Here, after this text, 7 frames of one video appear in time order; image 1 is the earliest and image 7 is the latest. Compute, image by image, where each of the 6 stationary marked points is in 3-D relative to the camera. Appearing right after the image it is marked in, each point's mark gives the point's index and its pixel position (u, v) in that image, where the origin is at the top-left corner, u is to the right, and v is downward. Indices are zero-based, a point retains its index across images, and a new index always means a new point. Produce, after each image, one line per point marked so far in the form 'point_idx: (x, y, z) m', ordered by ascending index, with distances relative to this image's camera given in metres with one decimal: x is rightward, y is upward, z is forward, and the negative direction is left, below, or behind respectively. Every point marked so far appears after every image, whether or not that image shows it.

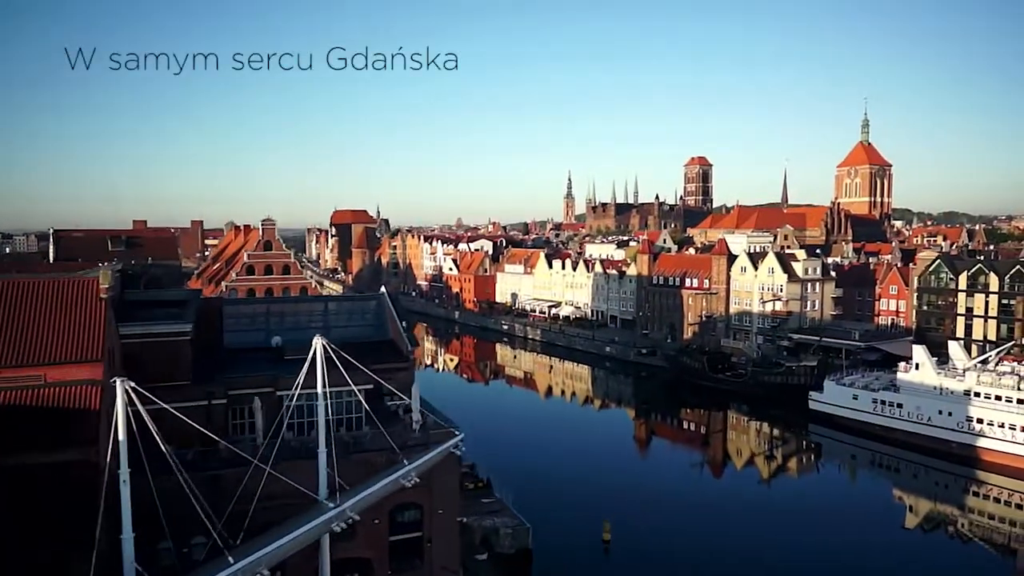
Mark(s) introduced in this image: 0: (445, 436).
0: (-1.2, -2.6, +13.8) m
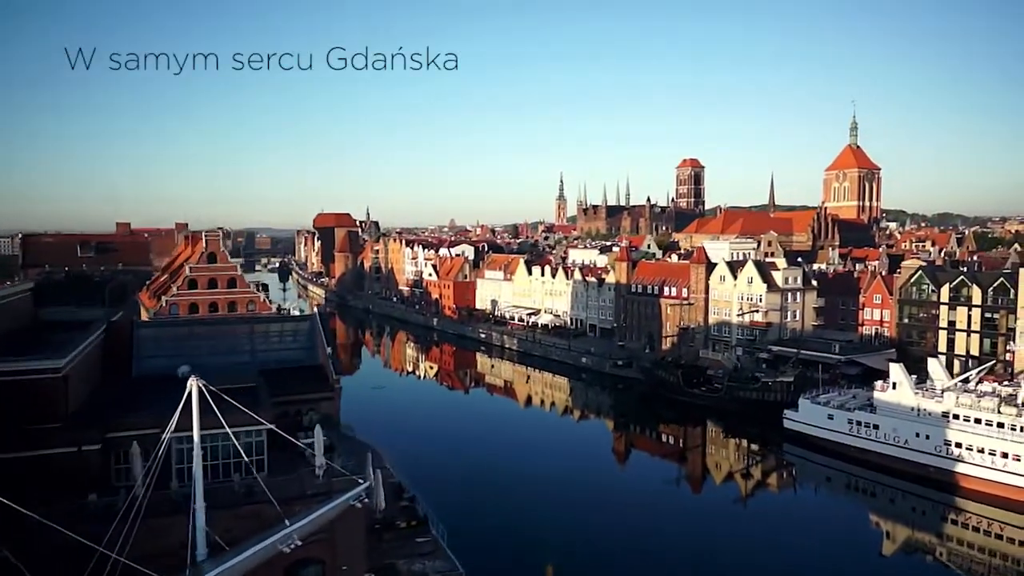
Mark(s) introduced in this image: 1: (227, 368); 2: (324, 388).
0: (-2.5, -3.1, +12.5) m
1: (-6.3, -1.8, +17.5) m
2: (-3.9, -2.1, +16.5) m
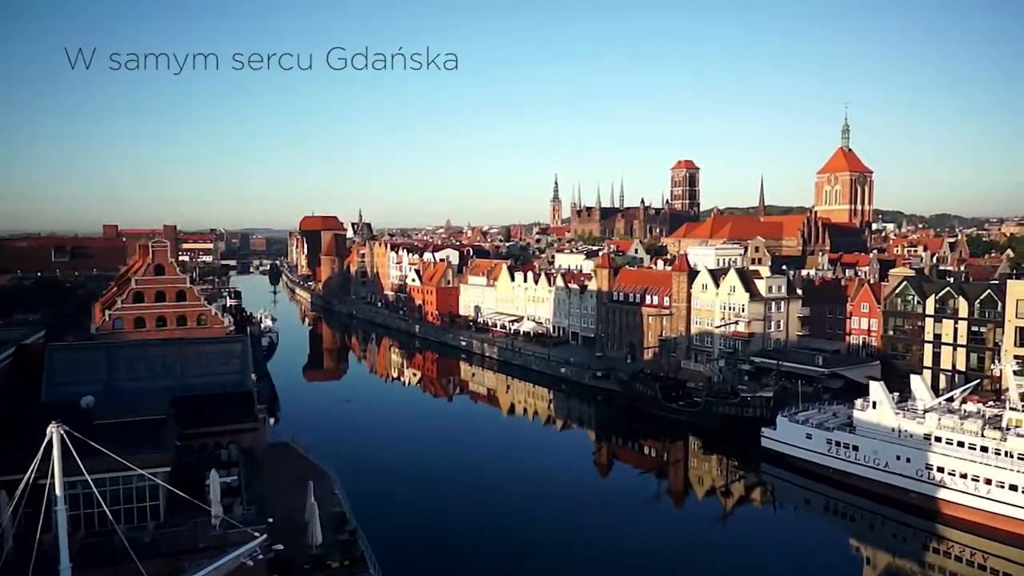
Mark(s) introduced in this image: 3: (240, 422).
0: (-3.7, -3.5, +11.2) m
1: (-7.5, -2.2, +16.3) m
2: (-5.1, -2.5, +15.2) m
3: (-5.2, -2.5, +15.1) m
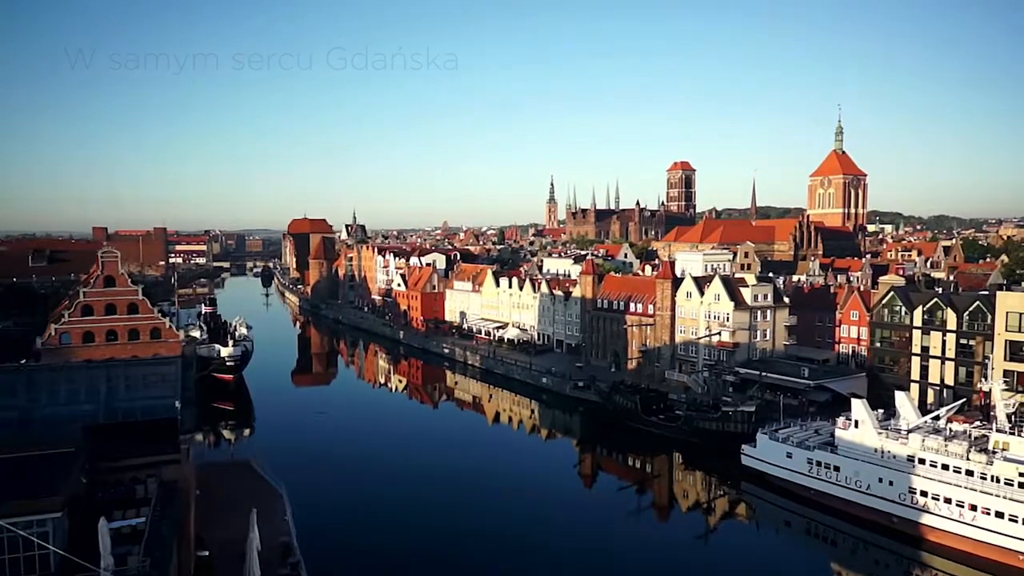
0: (-4.7, -3.8, +10.1) m
1: (-8.5, -2.6, +15.2) m
2: (-6.1, -2.9, +14.1) m
3: (-6.2, -2.9, +14.0) m
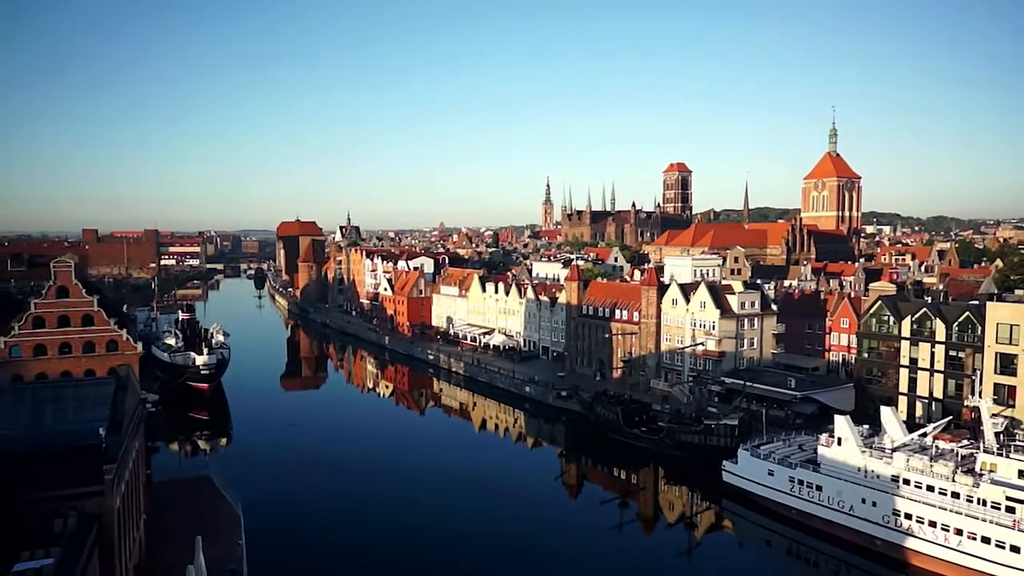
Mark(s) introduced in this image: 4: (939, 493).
0: (-5.6, -4.2, +9.2) m
1: (-9.3, -2.9, +14.2) m
2: (-7.0, -3.2, +13.2) m
3: (-7.0, -3.2, +13.1) m
4: (+10.5, -5.1, +19.6) m
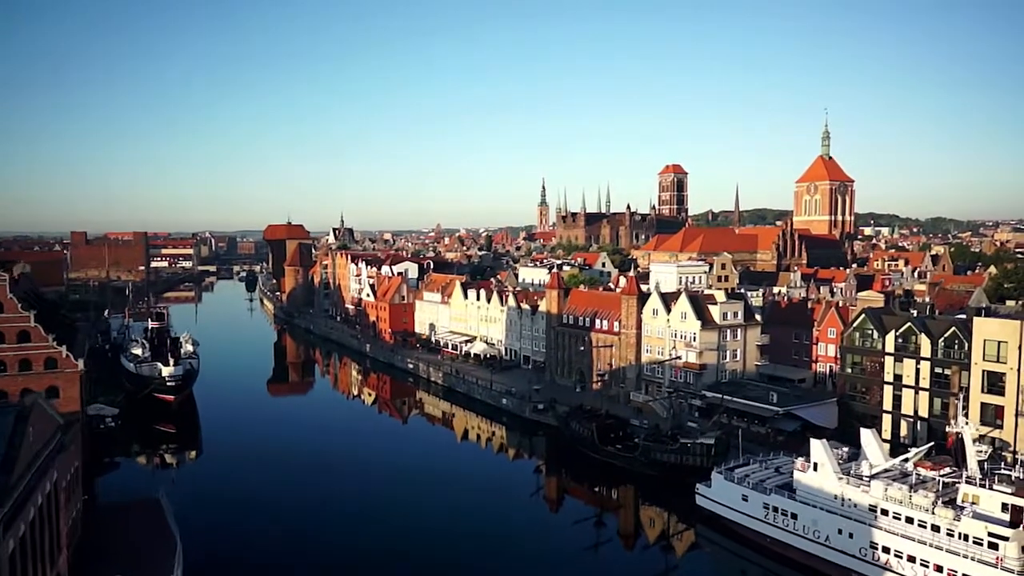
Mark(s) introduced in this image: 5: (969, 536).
0: (-6.7, -4.6, +7.9) m
1: (-10.5, -3.3, +13.0) m
2: (-8.1, -3.6, +11.9) m
3: (-8.2, -3.6, +11.8) m
4: (+9.4, -5.5, +18.4) m
5: (+10.0, -5.4, +17.5) m
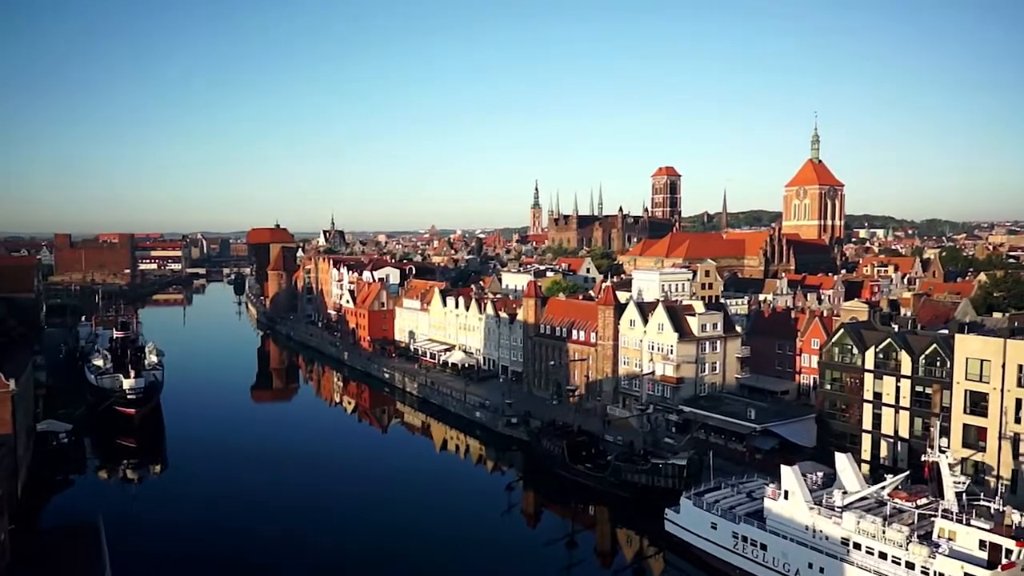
0: (-7.9, -5.0, +6.7) m
1: (-11.6, -3.7, +11.7) m
2: (-9.2, -4.0, +10.7) m
3: (-9.3, -4.1, +10.6) m
4: (+8.2, -5.9, +17.2) m
5: (+8.8, -5.9, +16.3) m
